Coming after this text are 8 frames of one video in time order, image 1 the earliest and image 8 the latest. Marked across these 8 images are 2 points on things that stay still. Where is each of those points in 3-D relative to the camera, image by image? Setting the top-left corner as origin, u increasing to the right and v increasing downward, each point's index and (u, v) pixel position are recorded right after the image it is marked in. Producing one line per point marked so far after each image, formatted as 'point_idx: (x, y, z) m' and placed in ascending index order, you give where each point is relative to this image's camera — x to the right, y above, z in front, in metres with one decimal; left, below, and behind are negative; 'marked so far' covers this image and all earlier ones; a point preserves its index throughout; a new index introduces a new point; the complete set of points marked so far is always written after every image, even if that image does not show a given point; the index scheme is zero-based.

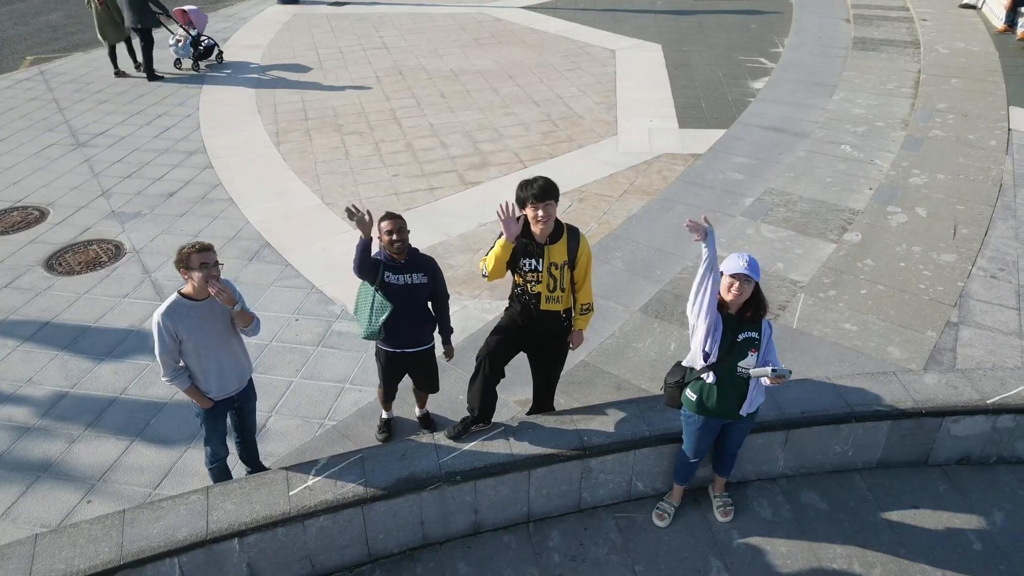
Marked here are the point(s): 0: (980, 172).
0: (+2.6, +0.6, +6.1) m
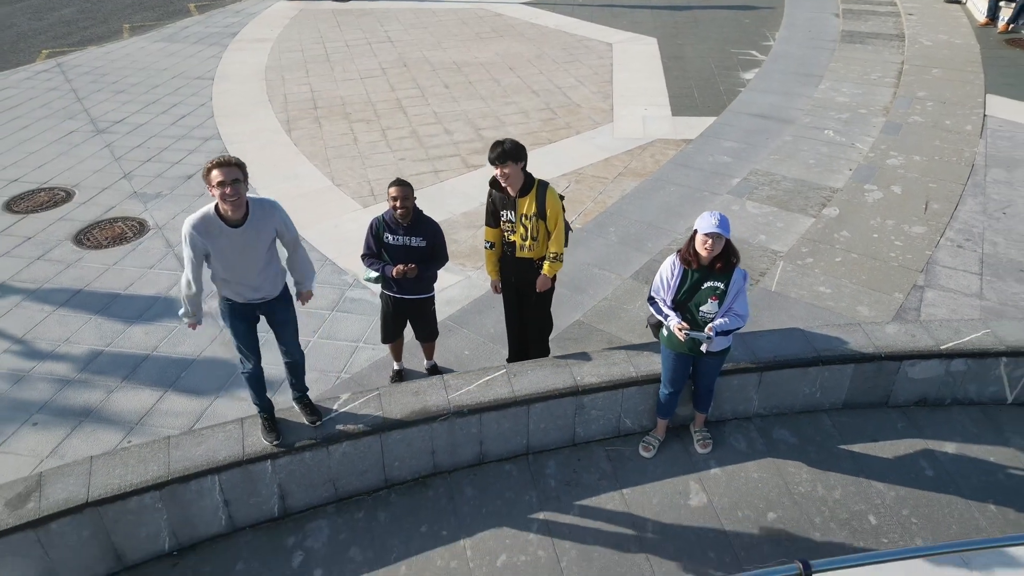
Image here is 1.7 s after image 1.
0: (+2.6, +0.8, +6.4) m
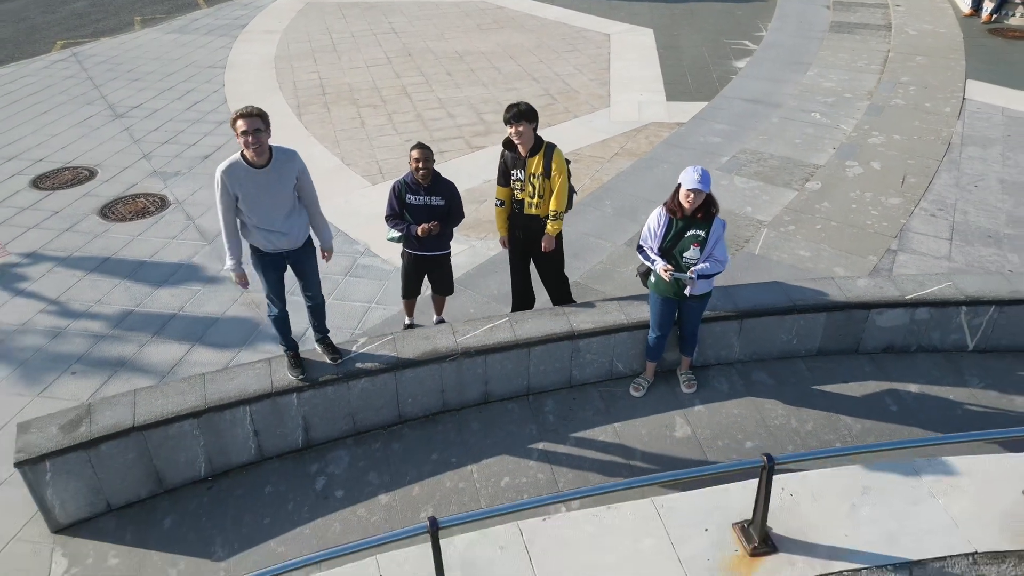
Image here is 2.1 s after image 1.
0: (+2.6, +0.9, +6.8) m
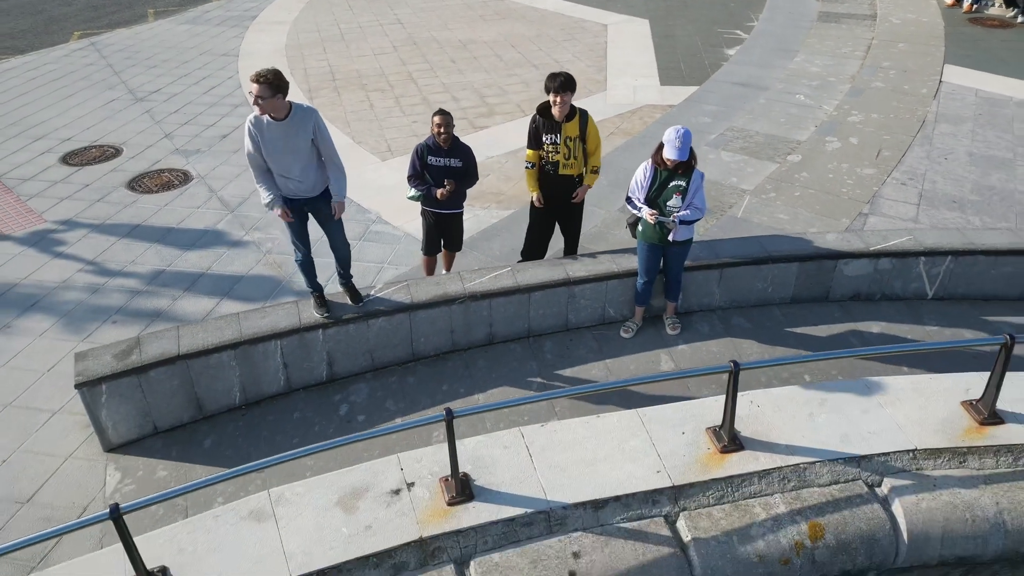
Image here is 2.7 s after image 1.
0: (+2.6, +1.1, +7.2) m
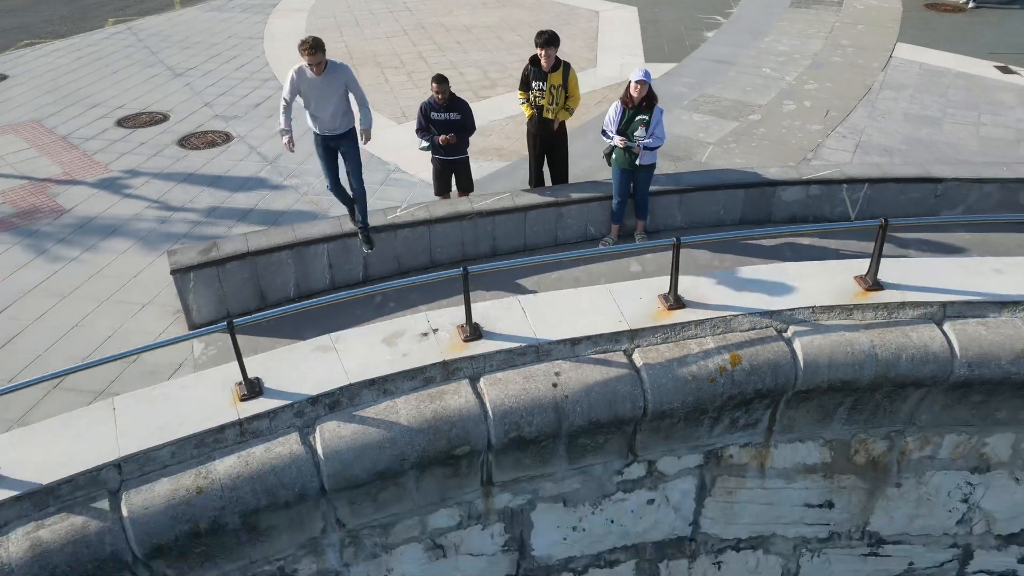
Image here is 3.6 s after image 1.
0: (+2.6, +1.5, +8.2) m
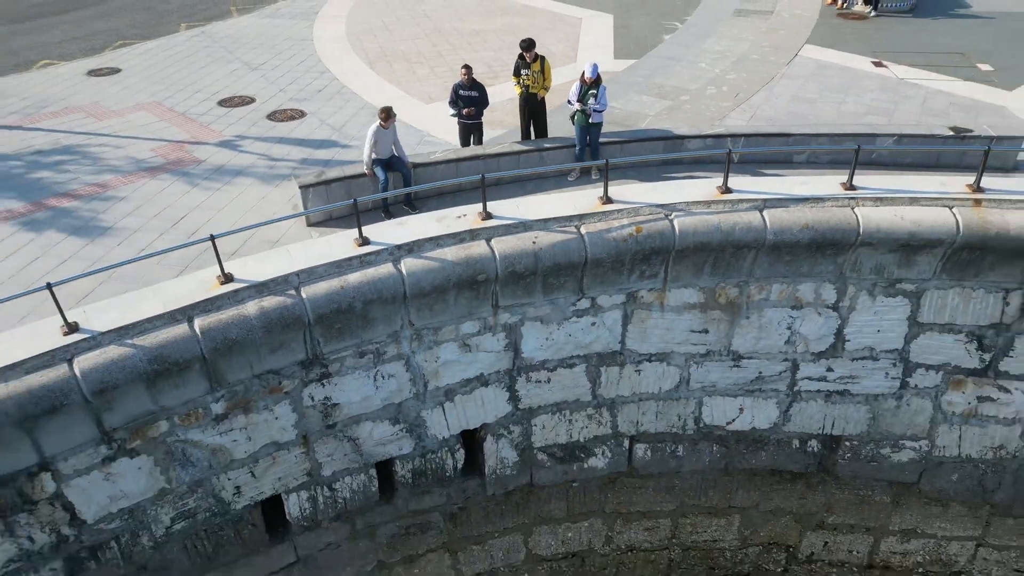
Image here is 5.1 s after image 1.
0: (+2.6, +2.2, +11.1) m
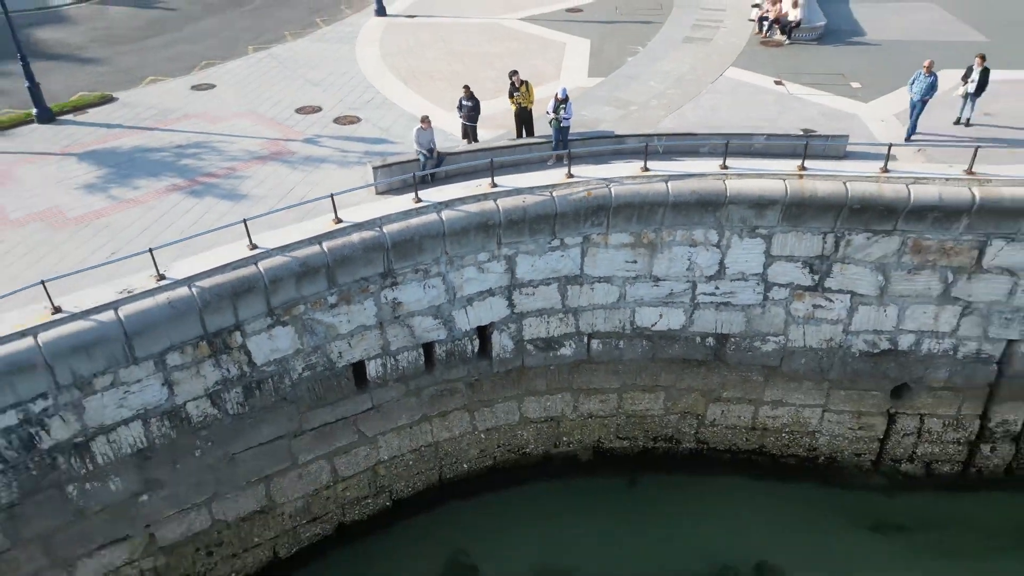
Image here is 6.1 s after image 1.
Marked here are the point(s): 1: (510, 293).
0: (+2.5, +2.7, +15.3) m
1: (0.0, -0.1, +11.5) m
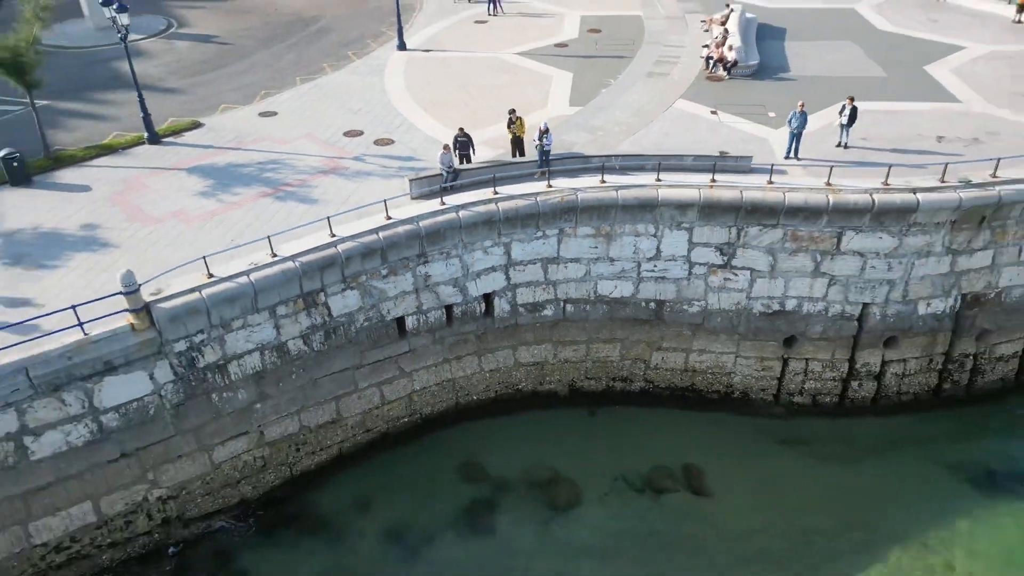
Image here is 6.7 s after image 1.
0: (+2.5, +3.1, +19.9) m
1: (-0.1, +0.3, +16.2) m
